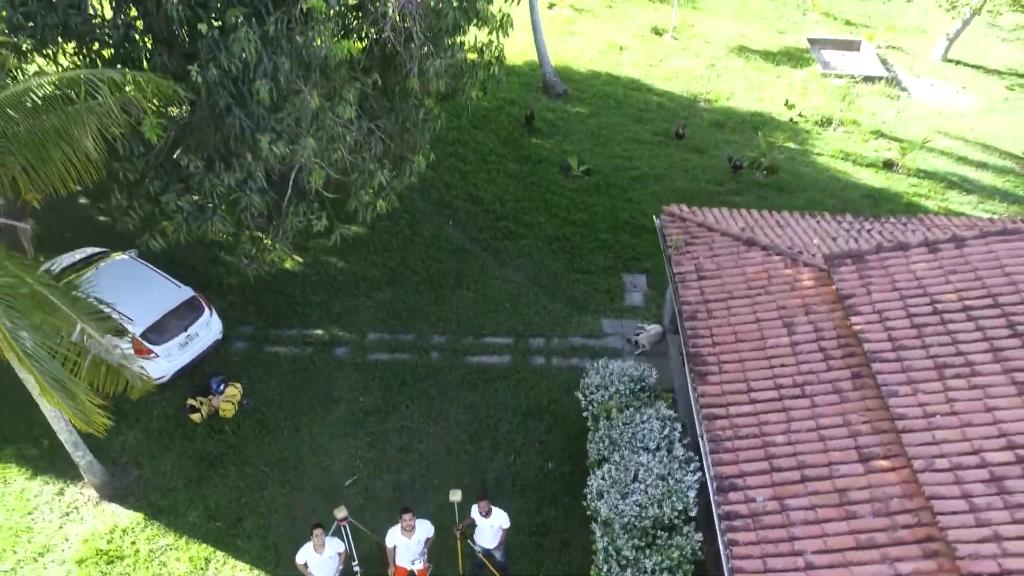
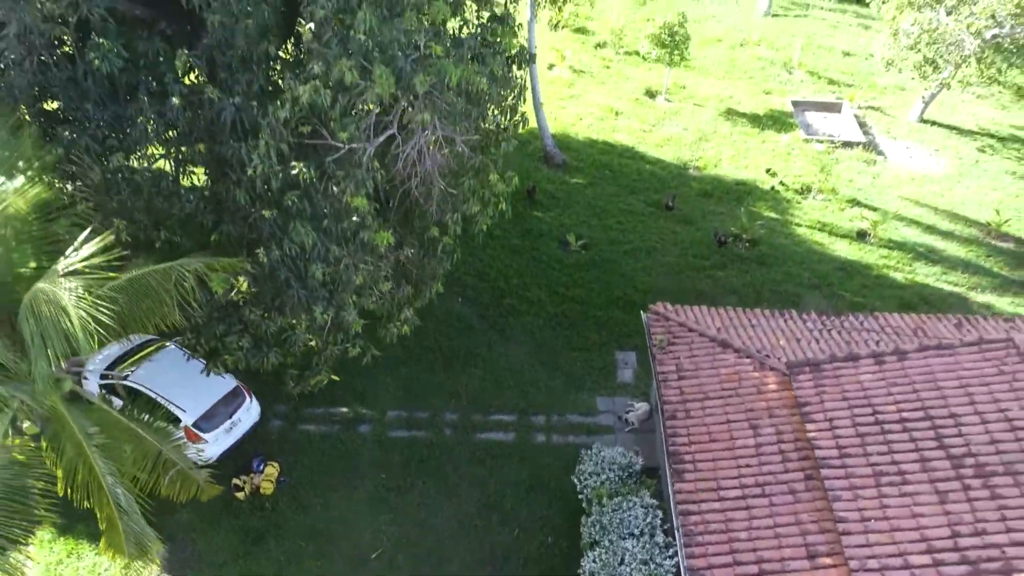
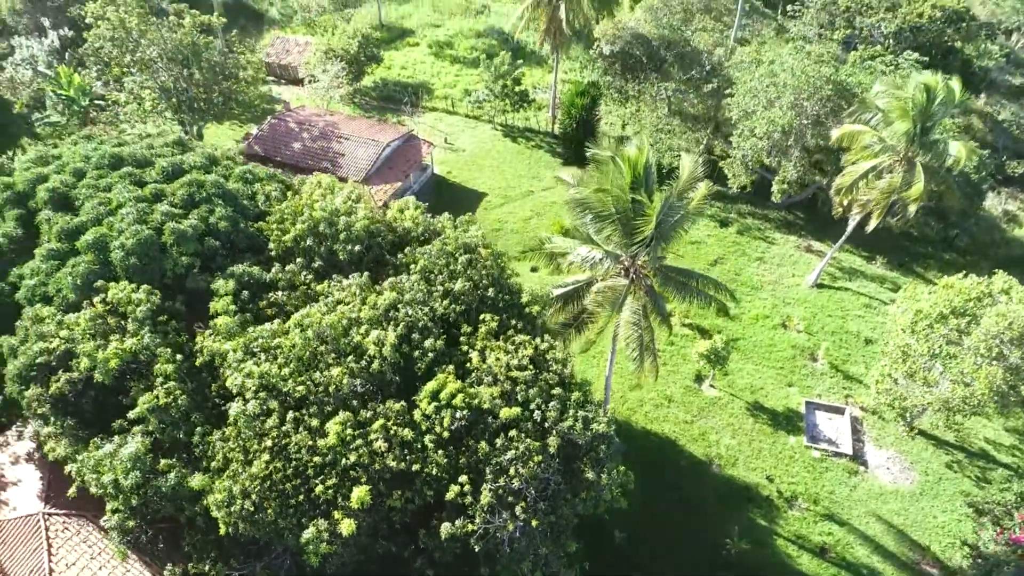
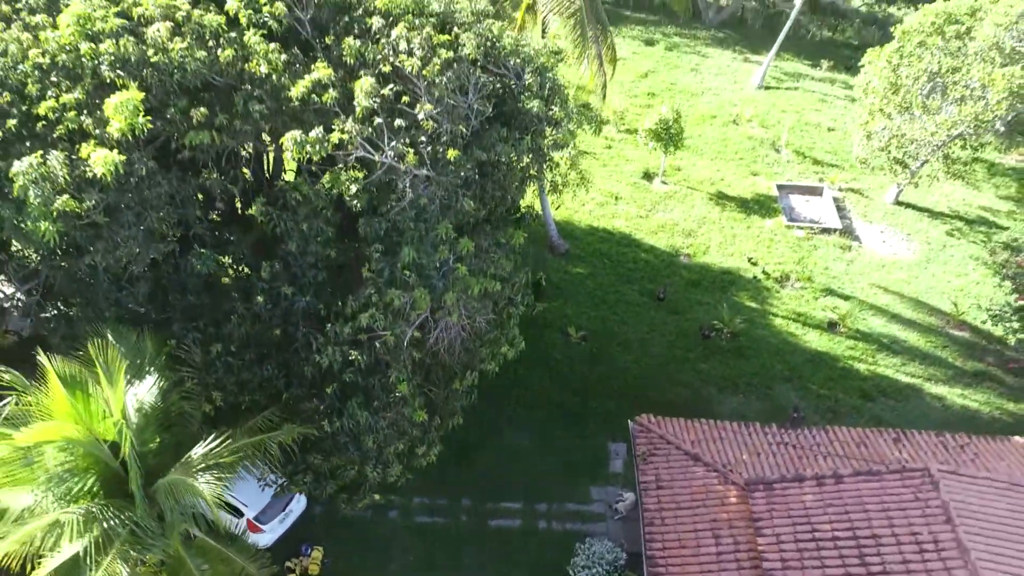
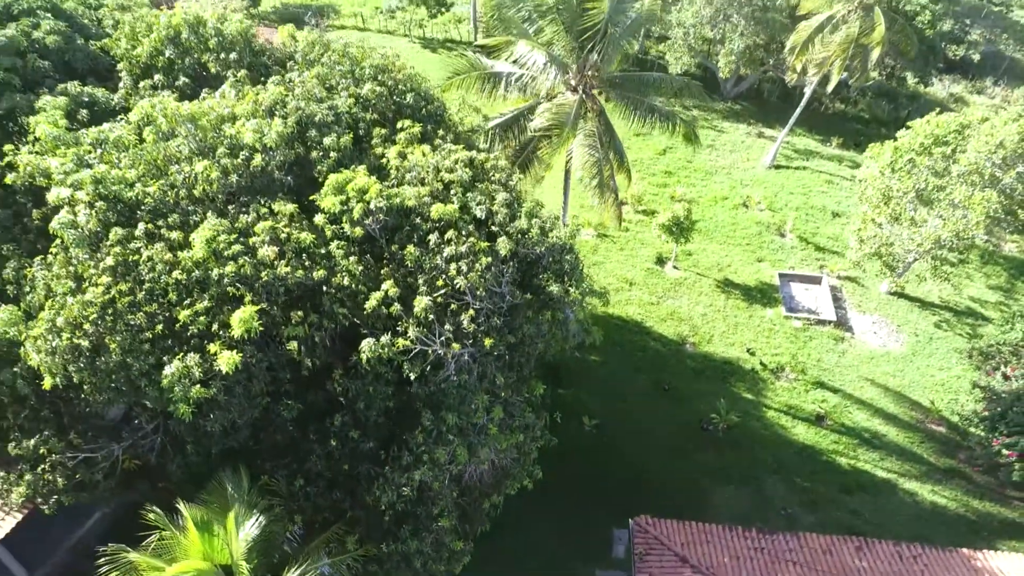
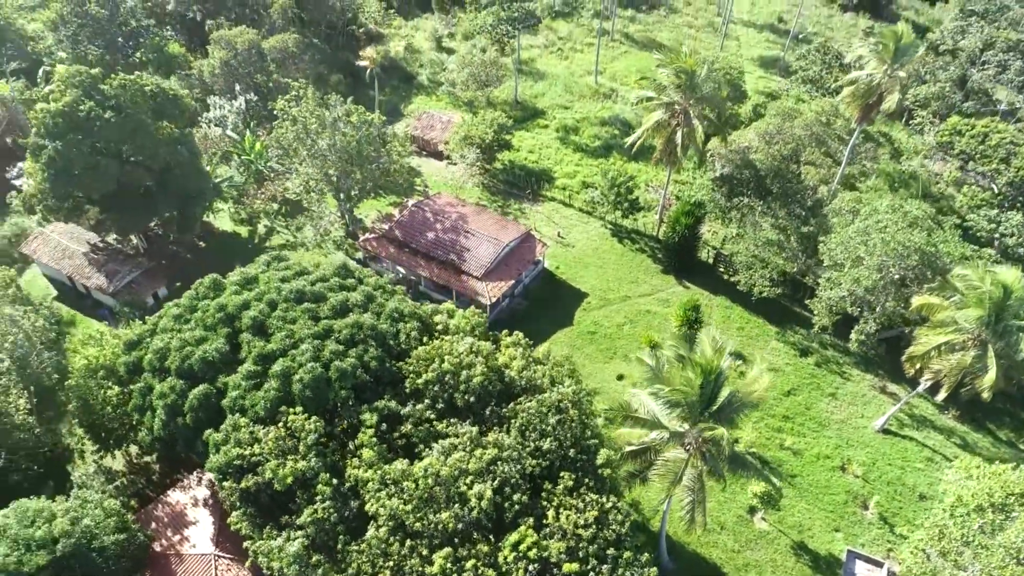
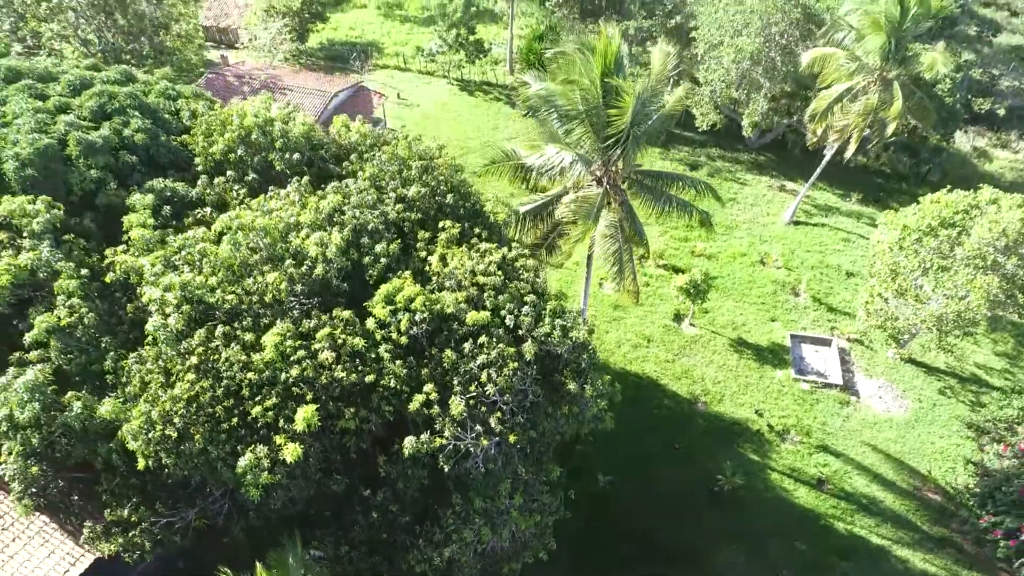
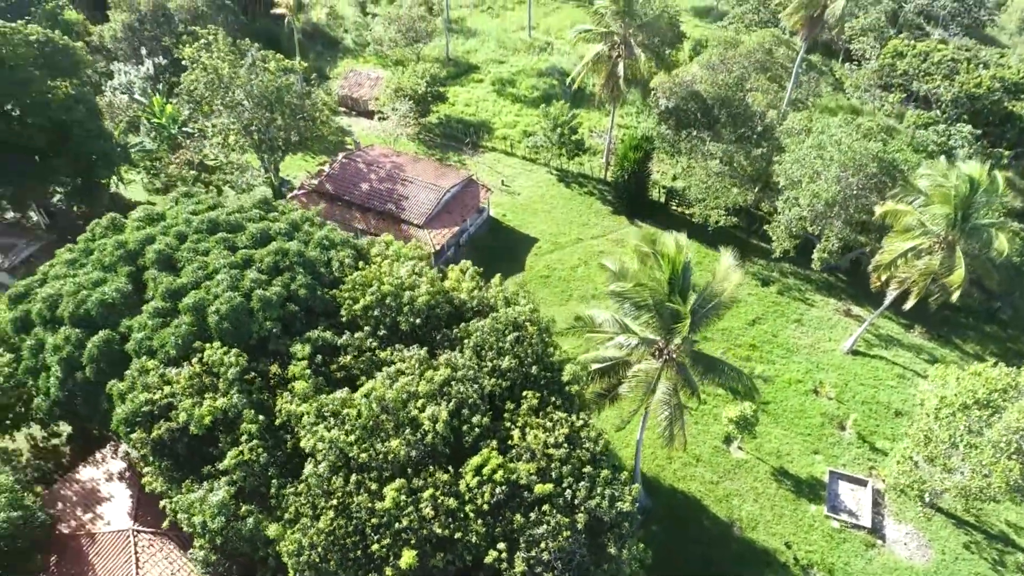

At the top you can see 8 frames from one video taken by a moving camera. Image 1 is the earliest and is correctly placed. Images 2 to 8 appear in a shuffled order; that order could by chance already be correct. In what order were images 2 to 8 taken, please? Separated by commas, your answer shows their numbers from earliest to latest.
2, 4, 5, 7, 3, 8, 6
